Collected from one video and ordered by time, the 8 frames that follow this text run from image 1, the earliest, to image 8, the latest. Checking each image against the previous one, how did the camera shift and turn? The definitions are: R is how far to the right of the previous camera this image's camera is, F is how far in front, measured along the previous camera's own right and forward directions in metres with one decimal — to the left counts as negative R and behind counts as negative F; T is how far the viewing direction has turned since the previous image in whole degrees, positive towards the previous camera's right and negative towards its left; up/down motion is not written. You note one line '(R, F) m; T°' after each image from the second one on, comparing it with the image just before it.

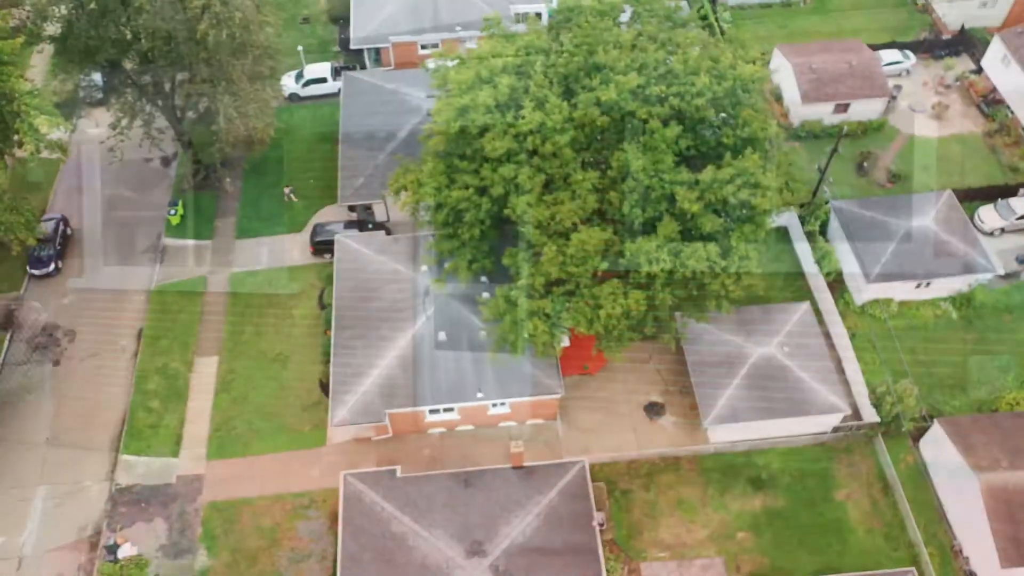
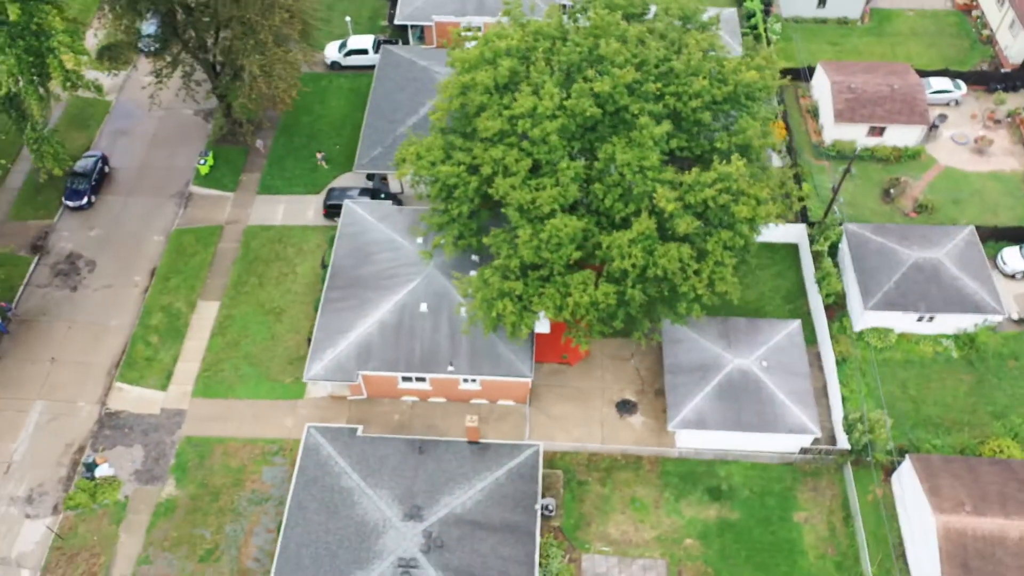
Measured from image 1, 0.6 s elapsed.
(+3.9, -0.3) m; -5°
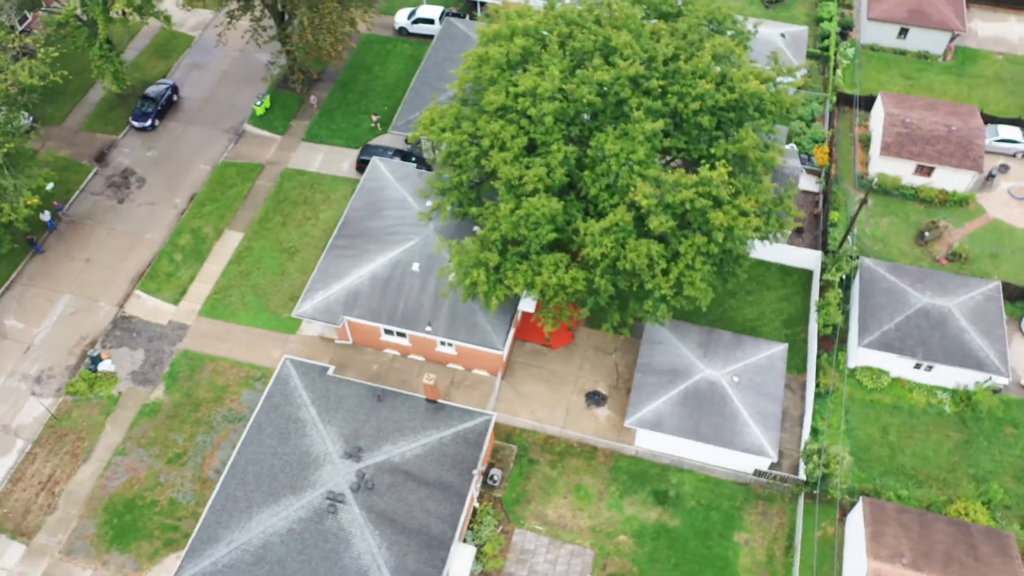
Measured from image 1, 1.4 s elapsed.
(+5.0, -0.5) m; -7°
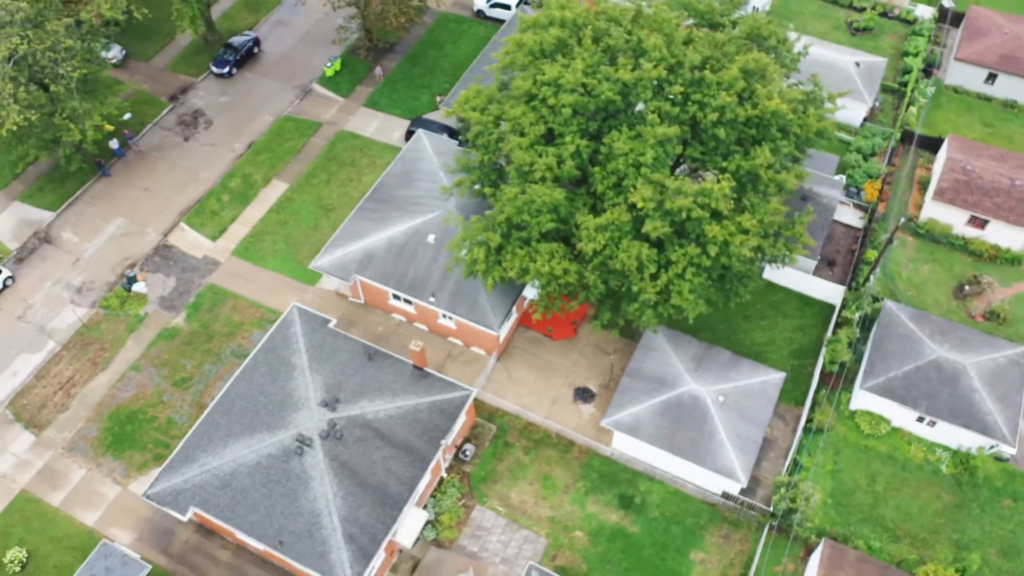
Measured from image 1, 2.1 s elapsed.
(+4.1, -0.3) m; -7°
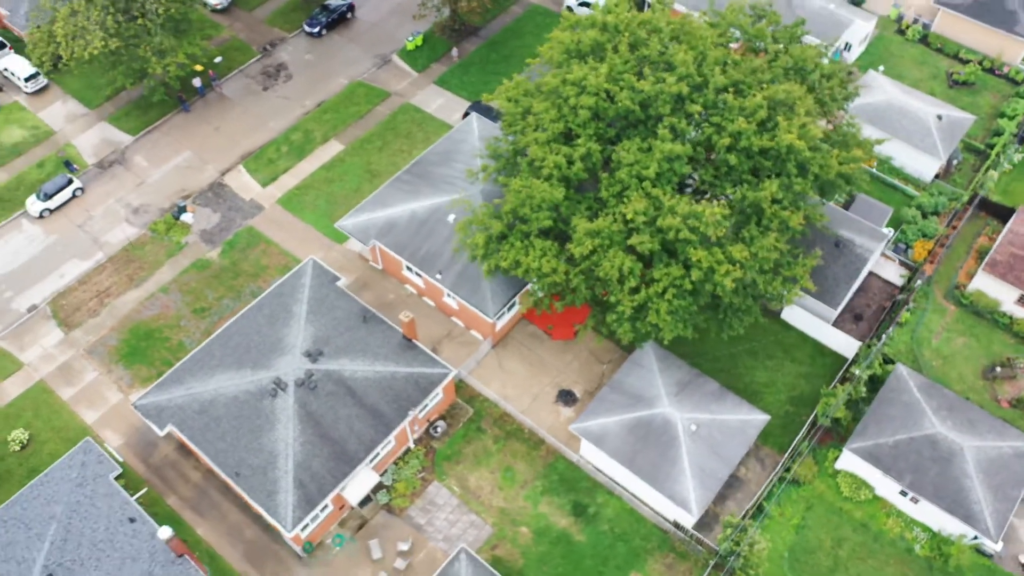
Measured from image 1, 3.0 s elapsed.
(+4.9, -0.1) m; -8°
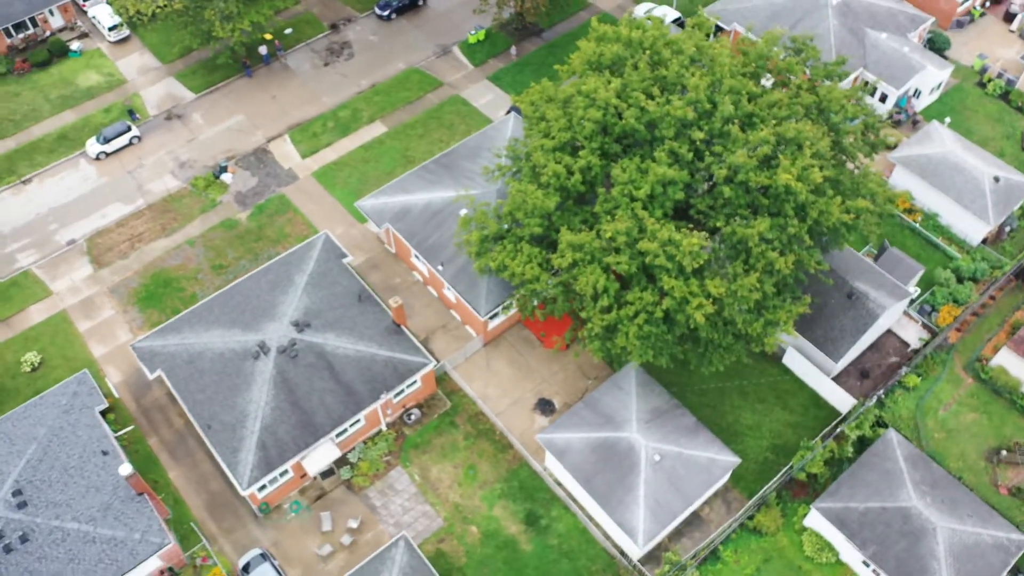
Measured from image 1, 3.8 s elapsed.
(+4.3, +0.1) m; -6°
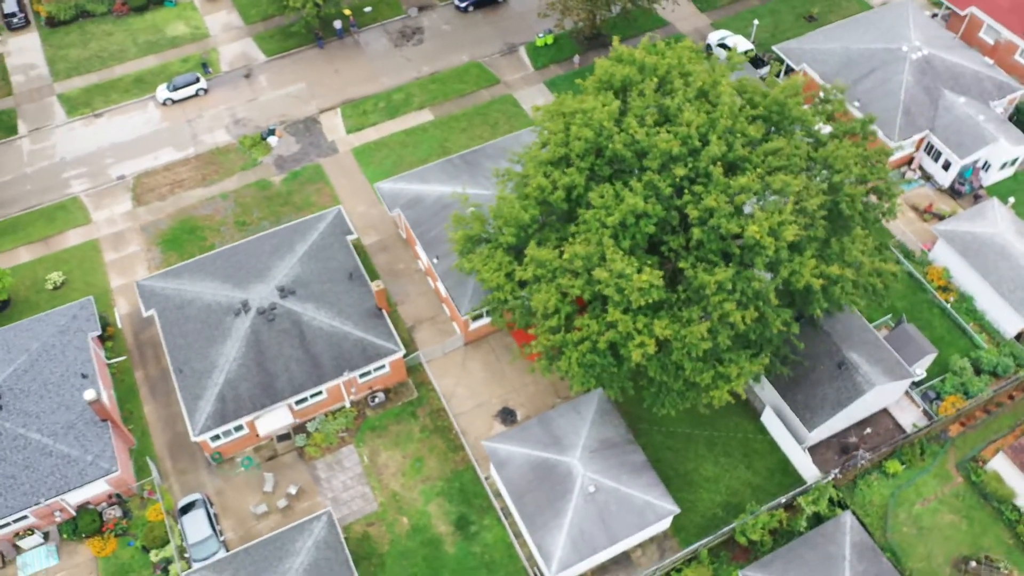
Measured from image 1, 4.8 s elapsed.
(+5.6, +0.4) m; -8°
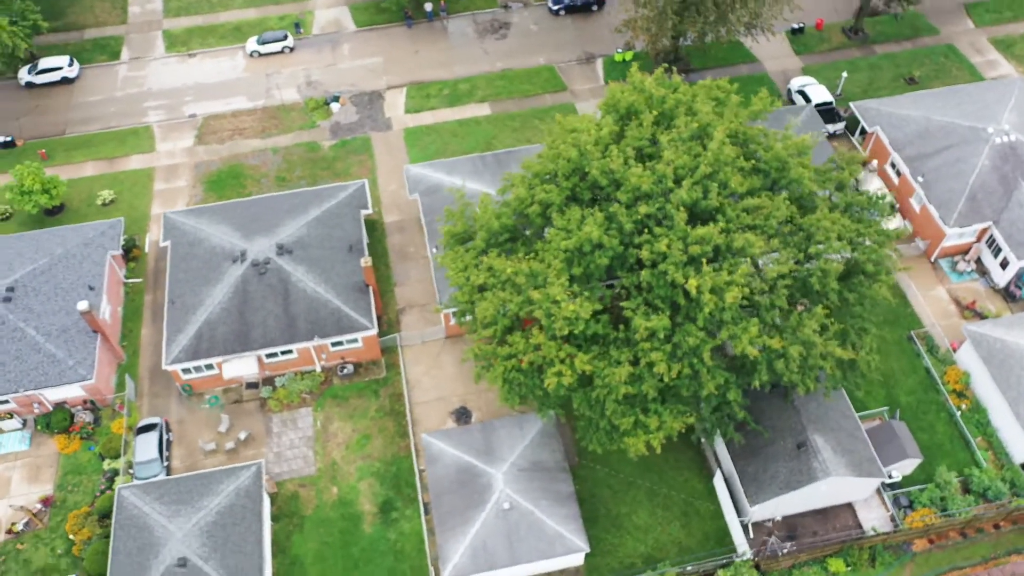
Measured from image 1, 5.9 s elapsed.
(+6.5, +0.5) m; -9°
